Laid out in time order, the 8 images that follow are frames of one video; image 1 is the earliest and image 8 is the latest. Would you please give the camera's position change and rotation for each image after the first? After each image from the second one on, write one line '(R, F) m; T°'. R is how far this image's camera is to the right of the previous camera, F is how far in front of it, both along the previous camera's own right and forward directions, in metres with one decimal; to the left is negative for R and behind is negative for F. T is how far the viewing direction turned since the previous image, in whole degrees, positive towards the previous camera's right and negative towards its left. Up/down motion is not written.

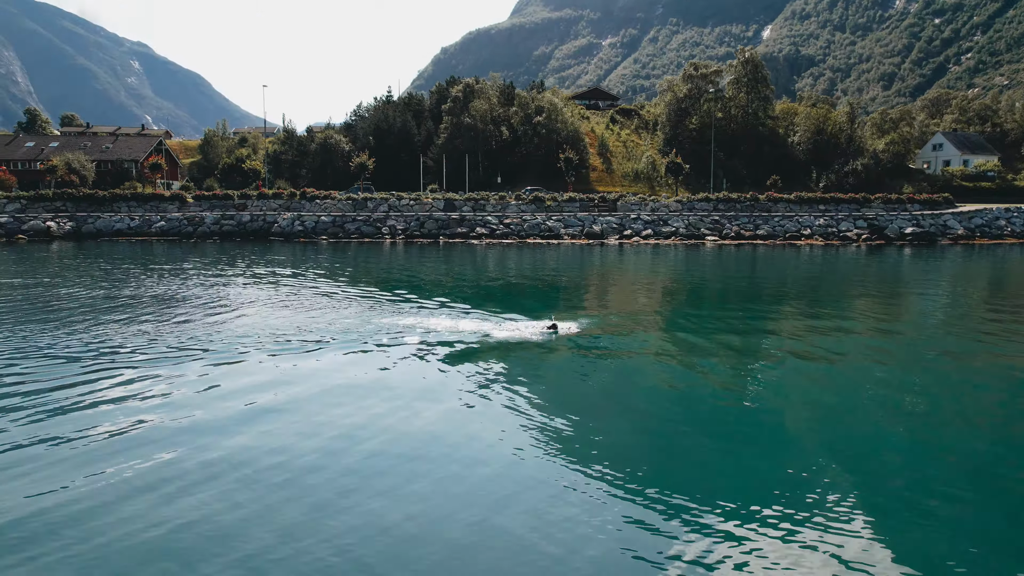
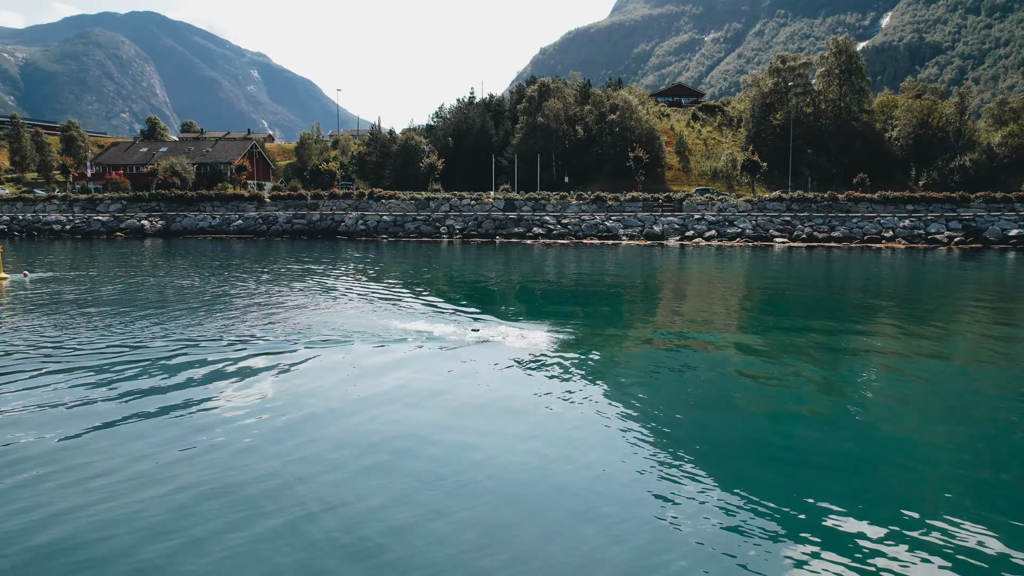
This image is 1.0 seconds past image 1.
(+4.1, +0.4) m; -9°
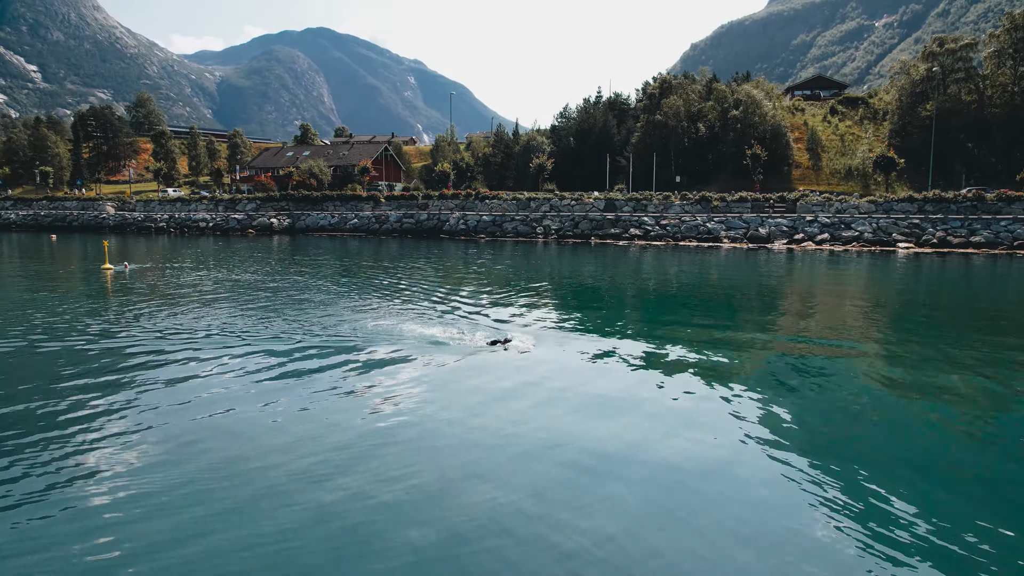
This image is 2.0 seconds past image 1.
(+4.8, +0.7) m; -13°
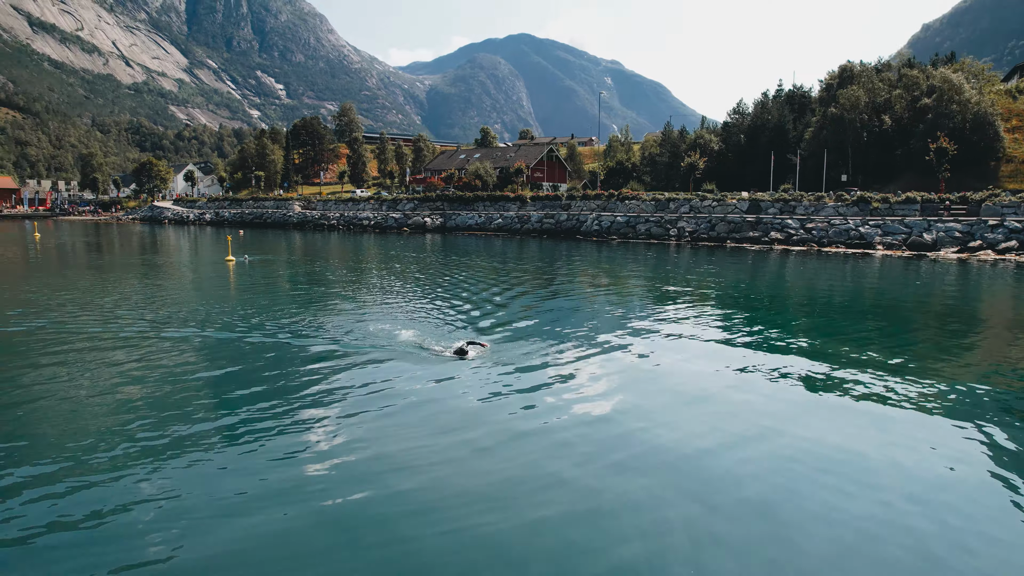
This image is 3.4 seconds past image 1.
(+5.9, +1.4) m; -17°
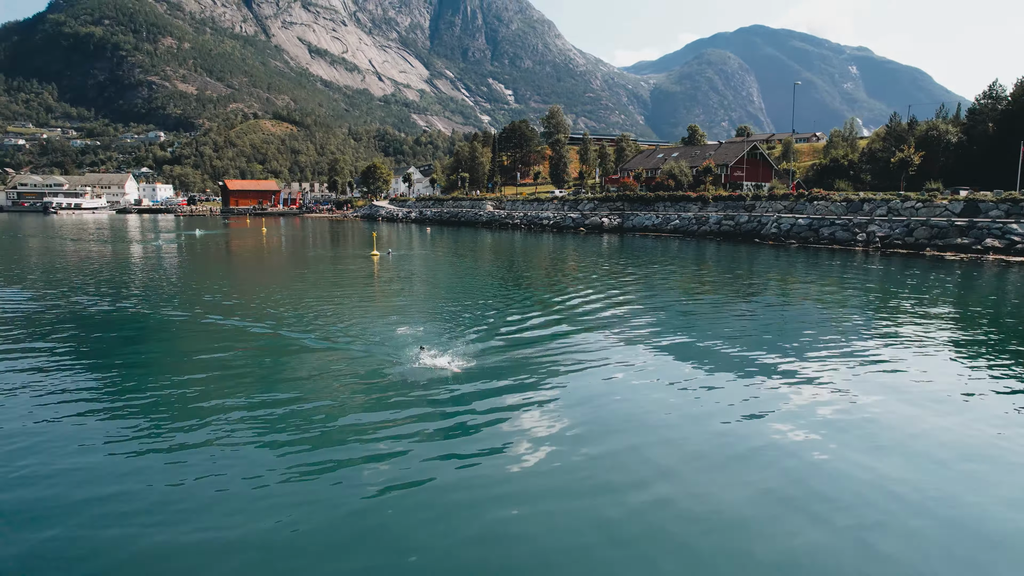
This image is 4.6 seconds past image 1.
(+5.0, +2.3) m; -19°
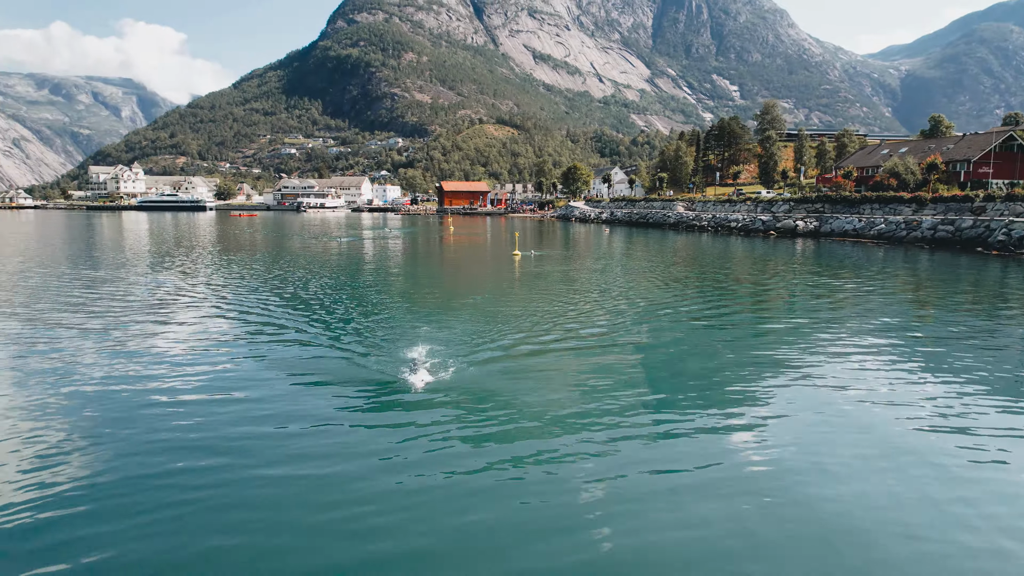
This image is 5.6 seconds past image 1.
(+4.5, +1.9) m; -19°
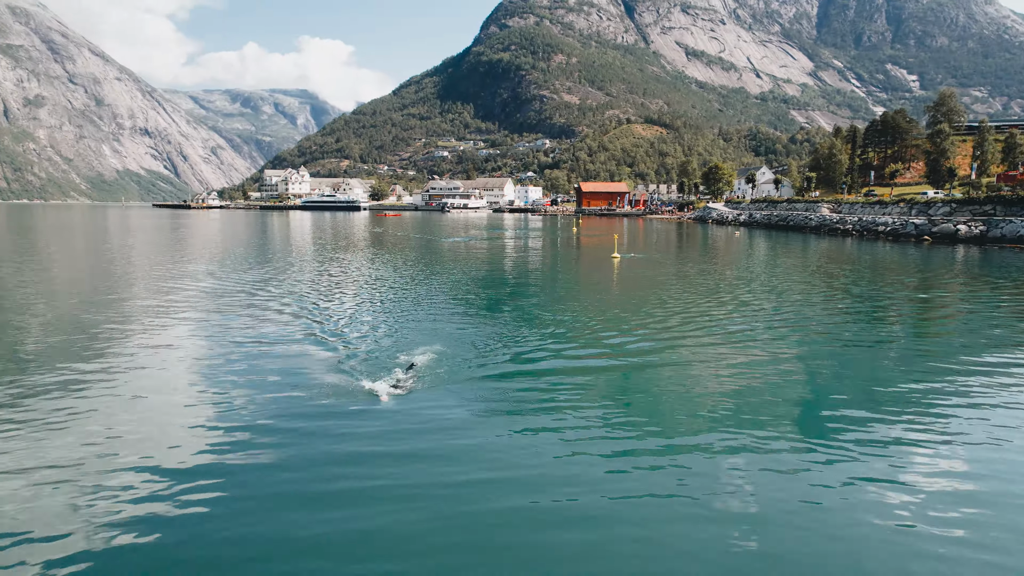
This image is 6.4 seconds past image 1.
(+2.9, +0.4) m; -13°
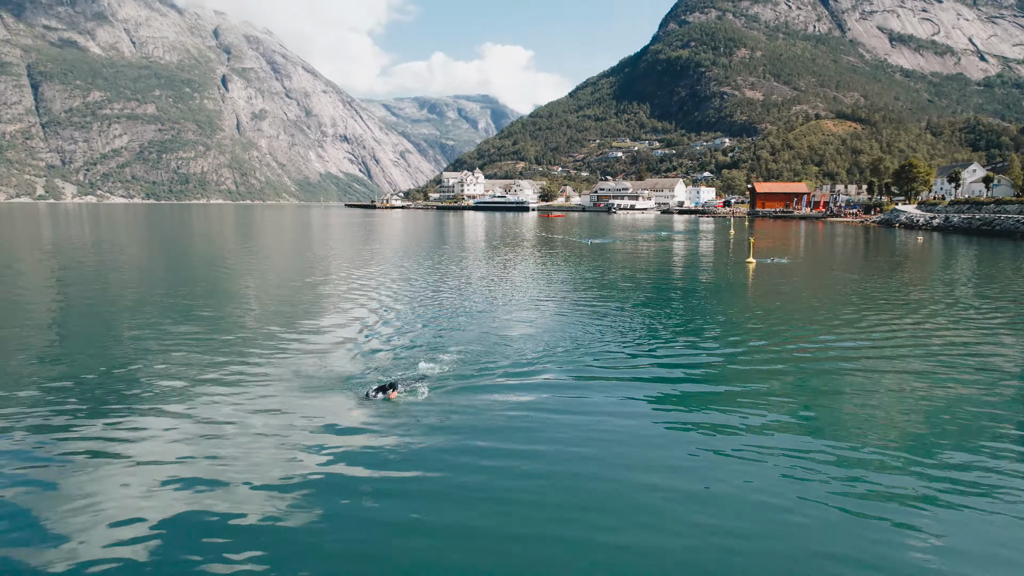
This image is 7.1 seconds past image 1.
(+2.5, -0.5) m; -15°
